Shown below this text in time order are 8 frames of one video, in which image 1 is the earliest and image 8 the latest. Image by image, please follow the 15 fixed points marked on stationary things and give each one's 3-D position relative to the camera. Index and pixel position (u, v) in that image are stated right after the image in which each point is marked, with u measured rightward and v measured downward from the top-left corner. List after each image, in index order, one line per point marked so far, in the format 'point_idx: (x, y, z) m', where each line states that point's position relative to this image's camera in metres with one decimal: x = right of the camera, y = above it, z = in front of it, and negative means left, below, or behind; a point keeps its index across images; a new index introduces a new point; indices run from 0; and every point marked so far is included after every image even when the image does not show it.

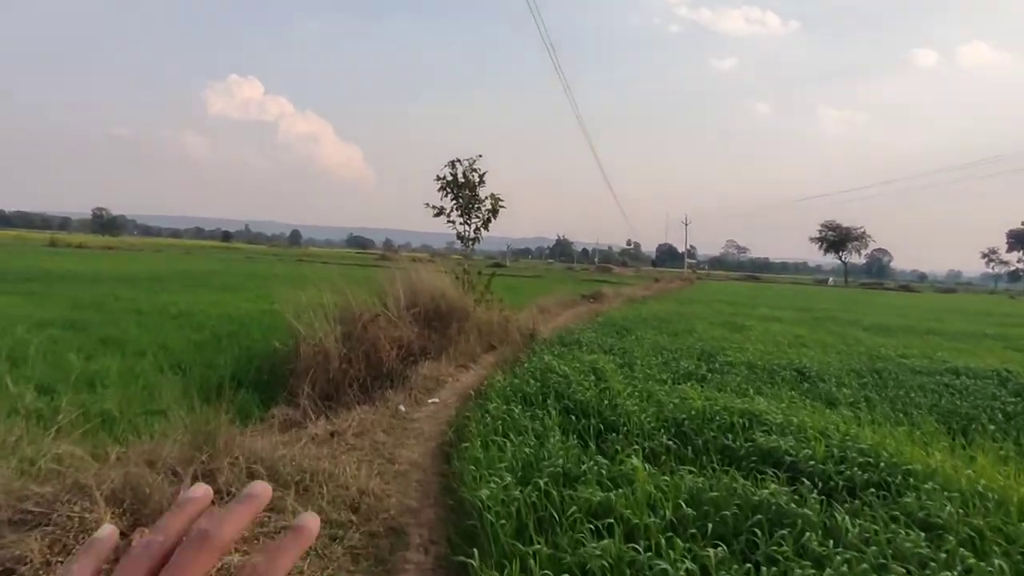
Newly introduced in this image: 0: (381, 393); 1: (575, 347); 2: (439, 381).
0: (-1.8, -1.4, +8.9) m
1: (+1.1, -1.1, +11.7) m
2: (-1.1, -1.4, +9.6) m
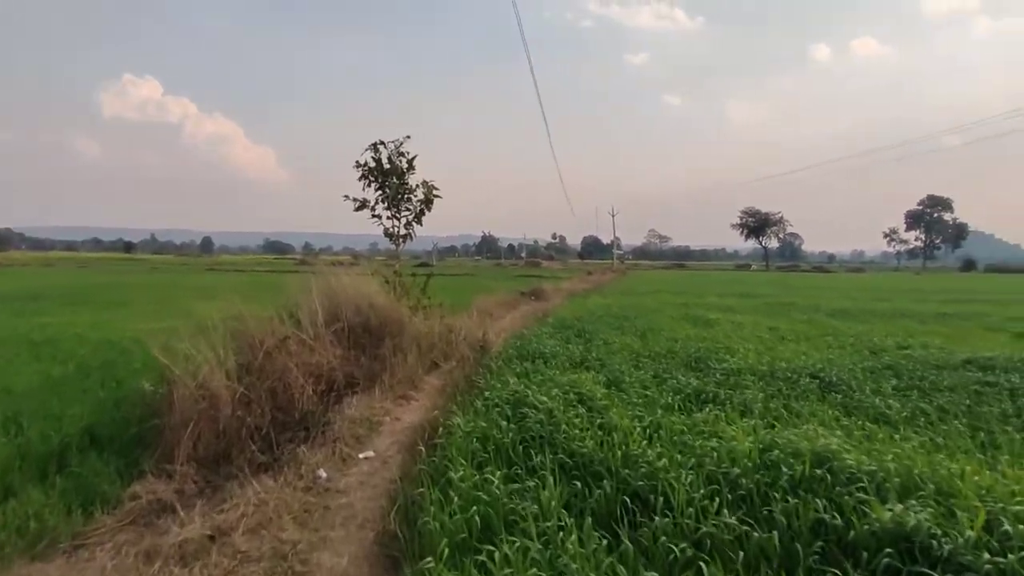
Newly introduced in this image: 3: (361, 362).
0: (-2.2, -1.6, +6.4) m
1: (+0.4, -1.1, +9.5) m
2: (-1.6, -1.5, +7.2) m
3: (-2.1, -1.0, +8.9) m
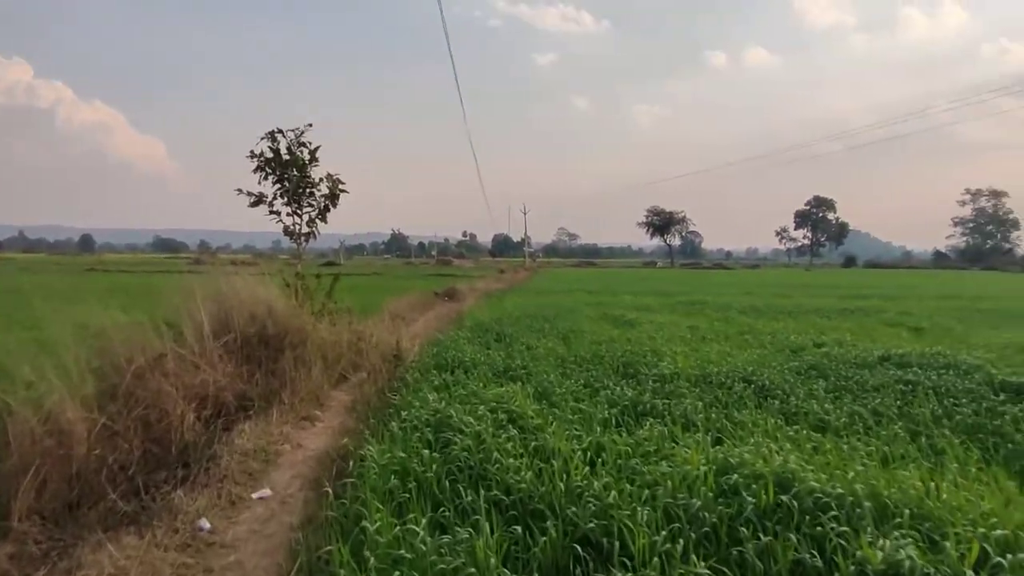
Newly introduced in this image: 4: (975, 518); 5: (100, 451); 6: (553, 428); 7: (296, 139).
0: (-2.8, -1.7, +5.3) m
1: (-0.7, -1.1, +8.7) m
2: (-2.3, -1.6, +6.2) m
3: (-3.1, -1.1, +7.8) m
4: (+2.9, -1.4, +4.1) m
5: (-3.6, -1.4, +5.6) m
6: (+0.4, -1.3, +5.8) m
7: (-4.1, +2.8, +12.3) m
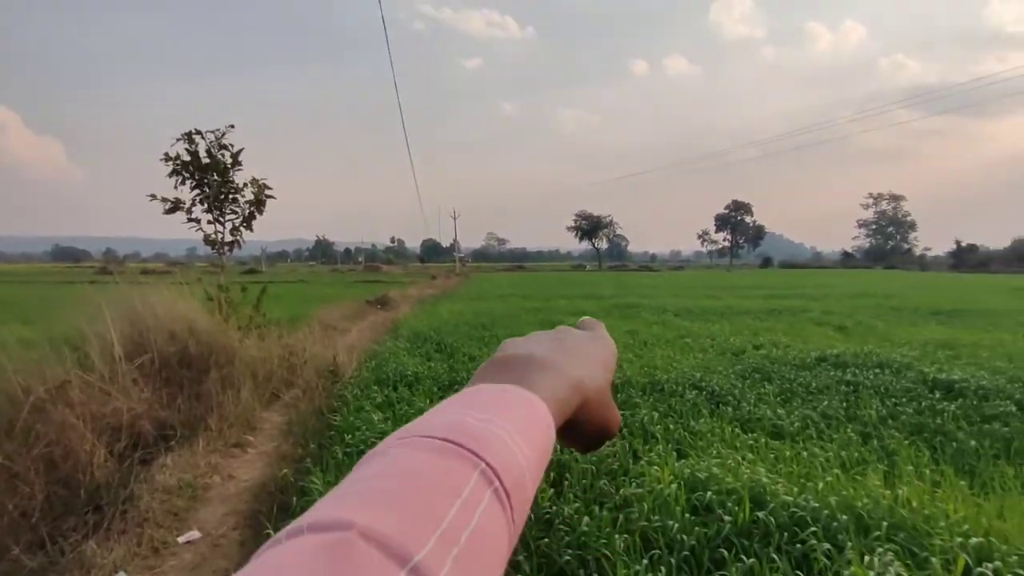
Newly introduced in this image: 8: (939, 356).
0: (-3.1, -1.8, +4.7) m
1: (-1.4, -1.3, +8.3) m
2: (-2.7, -1.7, +5.6) m
3: (-3.7, -1.3, +7.1) m
4: (+2.7, -1.5, +4.0) m
5: (-3.9, -1.6, +4.9) m
6: (0.0, -1.3, +5.5) m
7: (-5.2, +2.6, +11.5) m
8: (+7.0, -1.1, +10.7) m
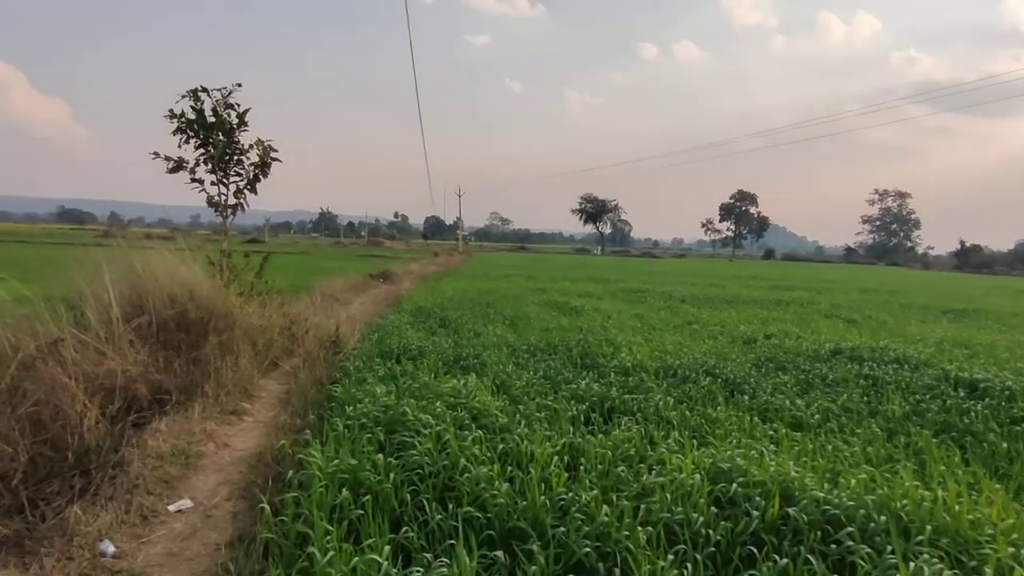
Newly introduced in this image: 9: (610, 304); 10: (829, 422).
0: (-3.0, -1.5, +4.4) m
1: (-1.3, -0.9, +8.0) m
2: (-2.6, -1.4, +5.3) m
3: (-3.6, -0.8, +6.8) m
4: (+2.8, -1.4, +3.7) m
5: (-3.8, -1.2, +4.6) m
6: (+0.1, -1.1, +5.2) m
7: (-5.0, +3.2, +11.1) m
8: (+7.1, -1.1, +10.4) m
9: (+2.7, -0.4, +17.4) m
10: (+3.0, -1.3, +6.2) m
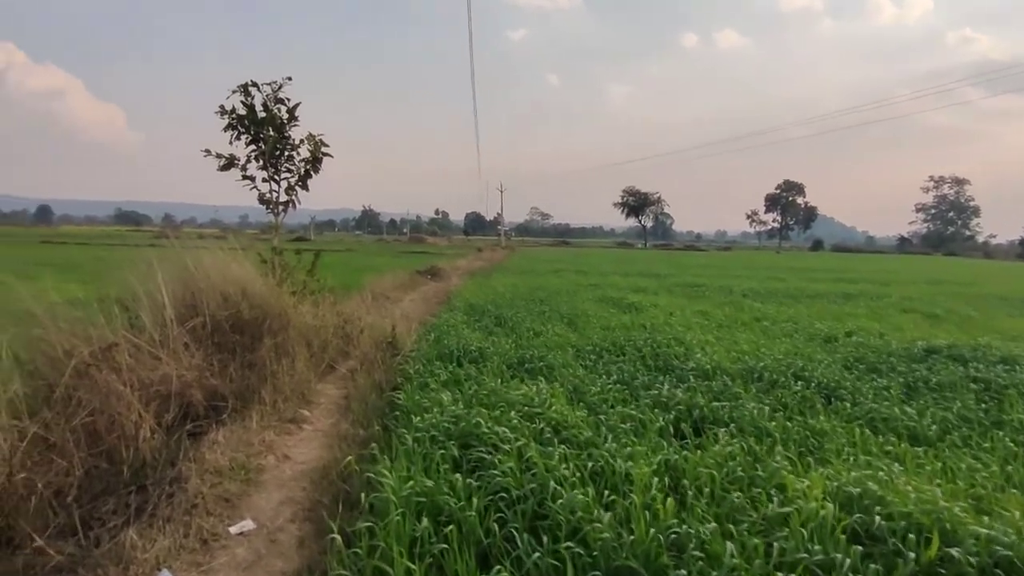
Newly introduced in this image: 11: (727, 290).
0: (-2.5, -1.5, +4.1) m
1: (-0.5, -0.9, +7.5) m
2: (-2.0, -1.4, +5.0) m
3: (-2.8, -0.8, +6.5) m
4: (+3.3, -1.4, +3.1) m
5: (-3.2, -1.2, +4.3) m
6: (+0.7, -1.1, +4.7) m
7: (-4.0, +3.2, +10.9) m
8: (+8.1, -0.9, +9.4) m
9: (+4.0, -0.3, +16.7) m
10: (+3.7, -1.2, +5.5) m
11: (+6.4, -0.1, +19.4) m
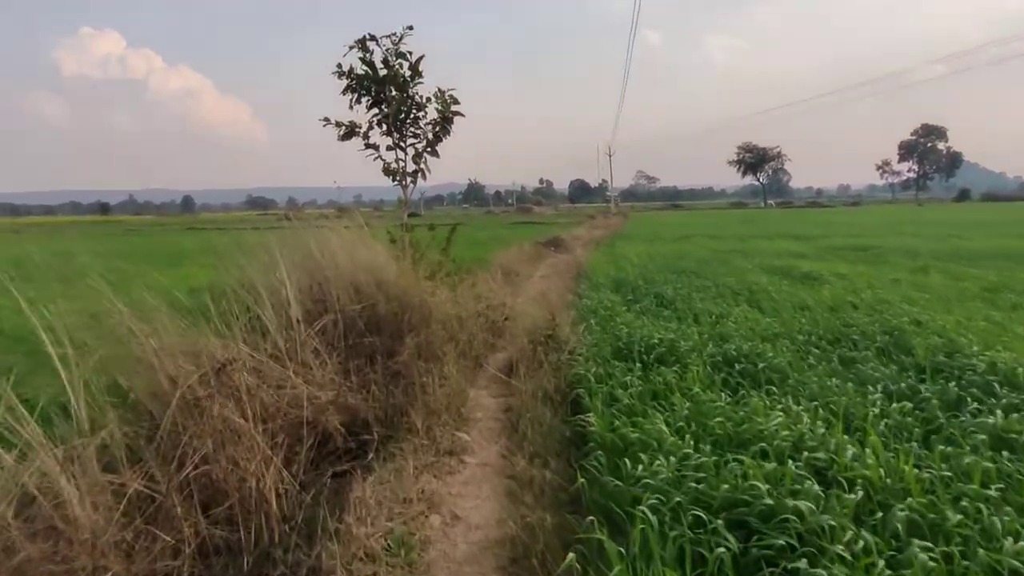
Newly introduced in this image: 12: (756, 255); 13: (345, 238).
0: (-1.1, -1.6, +2.7) m
1: (+1.4, -0.7, +5.8) m
2: (-0.6, -1.4, +3.5) m
3: (-1.1, -0.8, +5.1) m
4: (+4.4, -1.3, +0.8) m
5: (-1.9, -1.3, +3.1) m
6: (+2.1, -1.0, +2.8) m
7: (-1.7, +3.5, +9.4) m
8: (+10.1, -0.4, +6.3) m
9: (+7.2, +0.5, +14.0) m
10: (+5.2, -1.0, +3.1) m
11: (+10.0, +0.9, +16.3) m
12: (+6.7, +0.9, +17.8) m
13: (-1.7, +0.5, +6.8) m
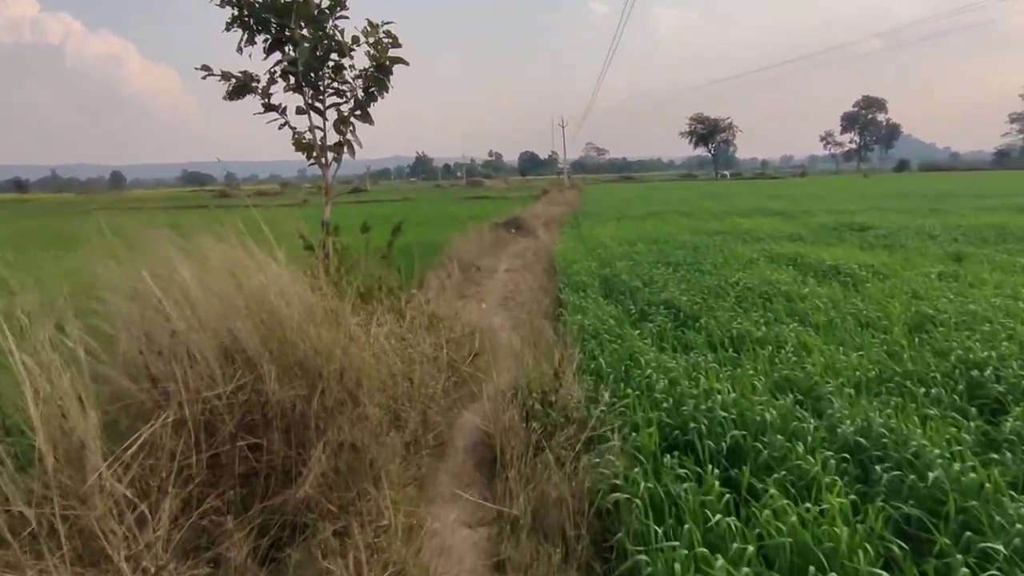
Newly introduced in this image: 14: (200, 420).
0: (-0.9, -2.1, +0.1) m
1: (+1.3, -1.0, +3.3) m
2: (-0.4, -1.8, +0.9) m
3: (-1.1, -1.2, +2.5) m
4: (+4.7, -1.8, -1.4) m
5: (-1.7, -1.8, +0.4) m
6: (+2.3, -1.5, +0.4) m
7: (-2.1, +3.3, +6.6) m
8: (+10.0, -0.5, +4.4) m
9: (+6.5, +0.6, +11.9) m
10: (+5.3, -1.4, +1.0) m
11: (+9.2, +1.2, +14.4) m
12: (+5.7, +1.2, +15.6) m
13: (-1.9, +0.2, +4.0) m
14: (-1.5, -0.6, +3.1) m
